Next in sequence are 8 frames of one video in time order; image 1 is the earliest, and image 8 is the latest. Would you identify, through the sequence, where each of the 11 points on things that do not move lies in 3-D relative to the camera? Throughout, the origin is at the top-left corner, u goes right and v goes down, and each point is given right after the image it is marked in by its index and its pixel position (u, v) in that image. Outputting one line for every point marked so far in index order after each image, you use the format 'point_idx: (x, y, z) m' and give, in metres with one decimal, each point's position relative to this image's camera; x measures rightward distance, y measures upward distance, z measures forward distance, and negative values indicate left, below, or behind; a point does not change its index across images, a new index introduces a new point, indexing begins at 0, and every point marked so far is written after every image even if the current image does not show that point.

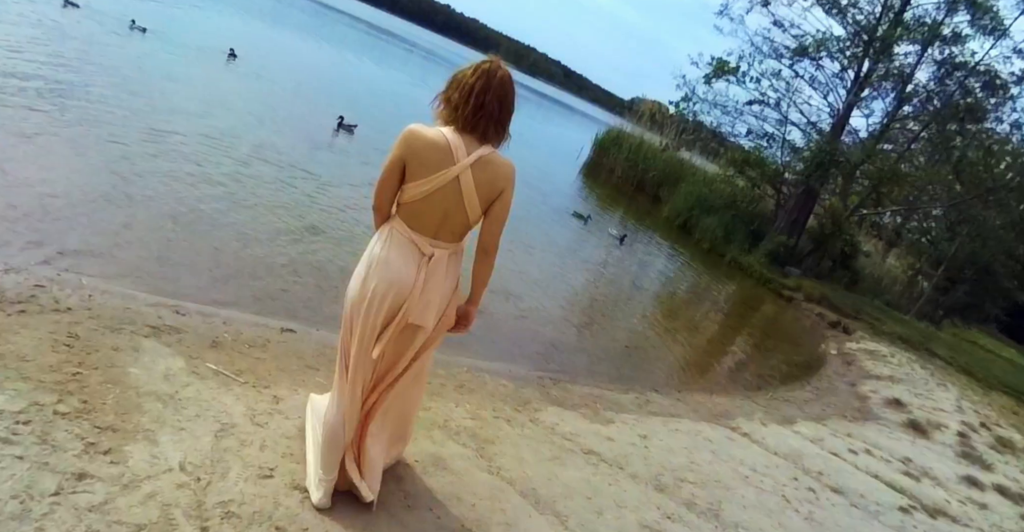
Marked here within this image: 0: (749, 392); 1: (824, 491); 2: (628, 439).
0: (+3.5, -1.9, +9.2) m
1: (+2.9, -2.1, +5.8) m
2: (+1.0, -1.6, +5.6) m
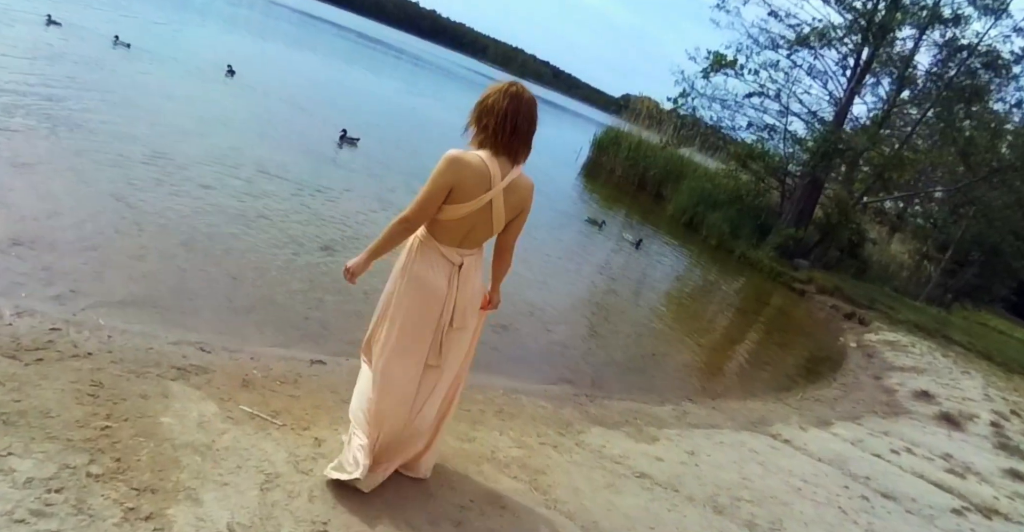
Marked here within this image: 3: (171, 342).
0: (+3.9, -1.9, +9.1) m
1: (+3.3, -2.1, +5.7) m
2: (+1.4, -1.7, +5.4) m
3: (-3.0, -0.7, +5.5) m
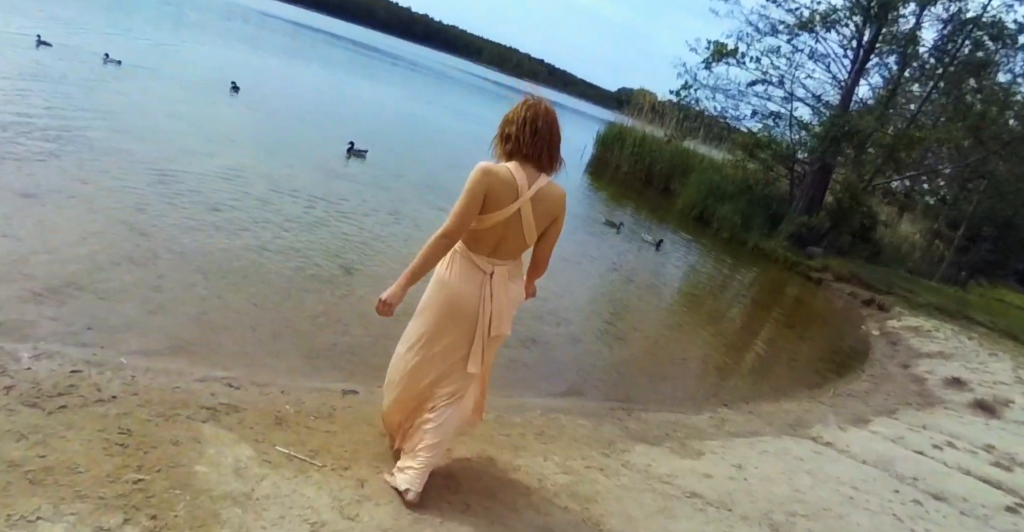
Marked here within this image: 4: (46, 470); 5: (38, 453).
0: (+4.2, -1.8, +8.9) m
1: (+3.7, -2.1, +5.5) m
2: (+1.8, -1.7, +5.2) m
3: (-2.7, -1.0, +5.3) m
4: (-2.5, -1.1, +3.4) m
5: (-2.6, -1.1, +3.5) m
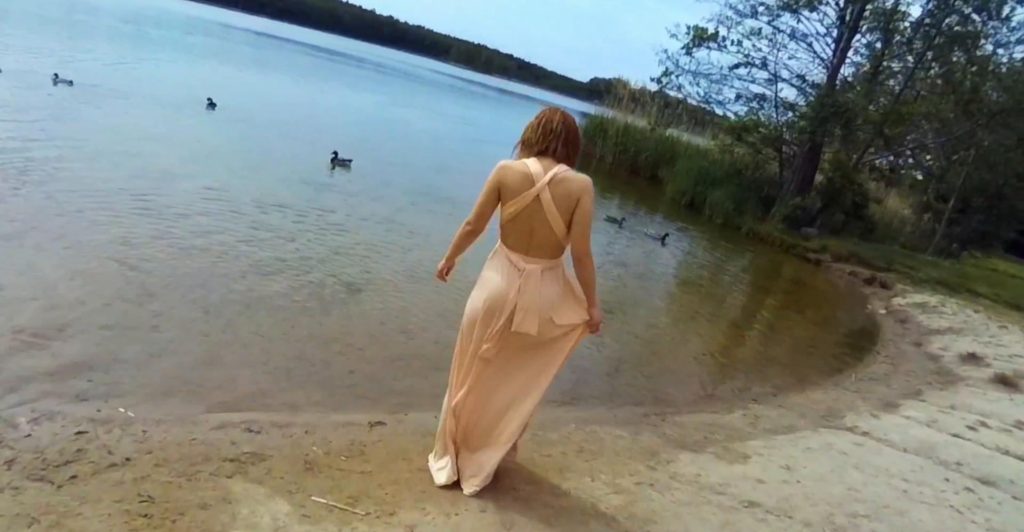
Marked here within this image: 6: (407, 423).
0: (+4.5, -1.6, +8.8) m
1: (+4.0, -1.9, +5.4) m
2: (+2.1, -1.7, +5.1) m
3: (-2.4, -1.3, +5.0) m
4: (-2.1, -1.4, +3.1) m
5: (-2.2, -1.4, +3.2) m
6: (-0.9, -1.4, +5.5) m
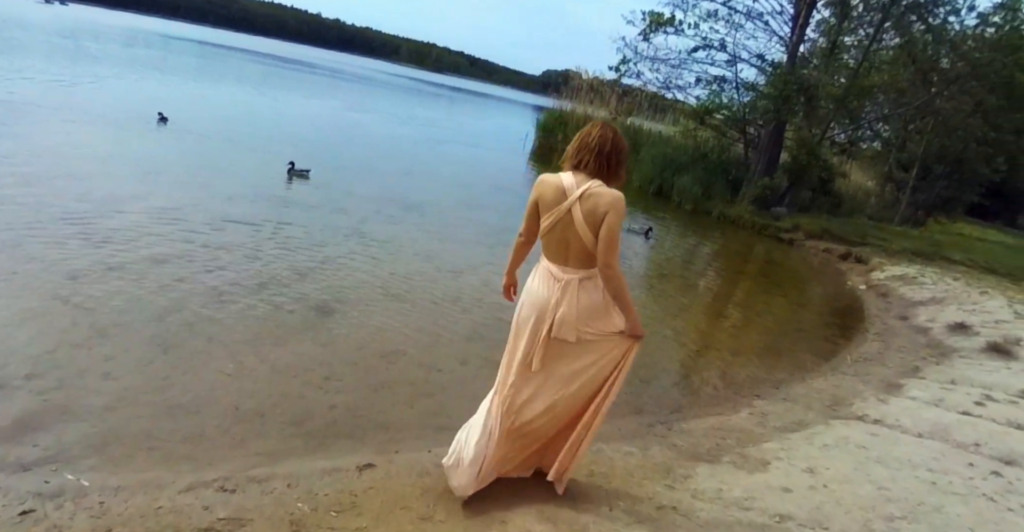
0: (+4.3, -1.3, +8.6) m
1: (+4.1, -1.7, +5.2) m
2: (+2.2, -1.6, +4.8) m
3: (-2.3, -1.6, +4.4) m
4: (-1.9, -1.7, +2.5) m
5: (-2.1, -1.6, +2.6) m
6: (-0.9, -1.6, +5.1) m
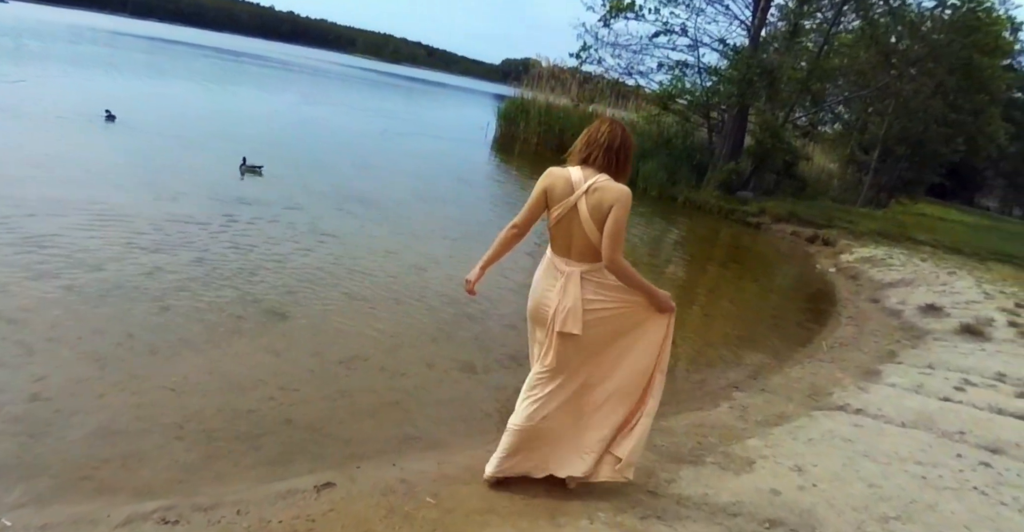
0: (+3.9, -1.1, +8.5) m
1: (+3.8, -1.5, +5.0) m
2: (+2.0, -1.6, +4.5) m
3: (-2.5, -1.6, +4.0) m
4: (-2.0, -1.7, +2.1) m
5: (-2.2, -1.7, +2.2) m
6: (-1.1, -1.6, +4.7) m
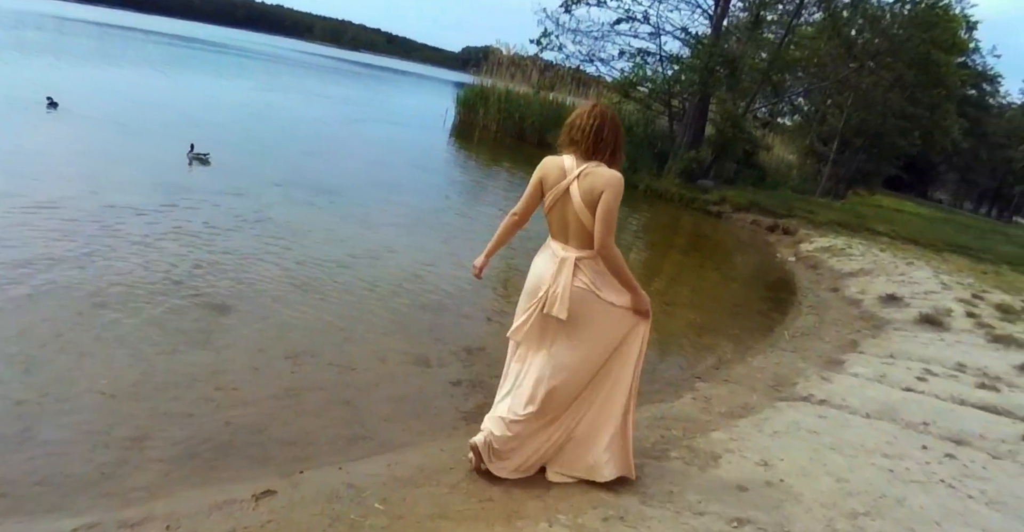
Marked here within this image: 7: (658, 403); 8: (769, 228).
0: (+3.4, -1.0, +8.4) m
1: (+3.5, -1.4, +5.0) m
2: (+1.7, -1.5, +4.4) m
3: (-2.8, -1.6, +3.5) m
4: (-2.2, -1.7, +1.7) m
5: (-2.3, -1.7, +1.8) m
6: (-1.4, -1.5, +4.3) m
7: (+1.4, -1.3, +6.1) m
8: (+6.4, +0.9, +15.7) m
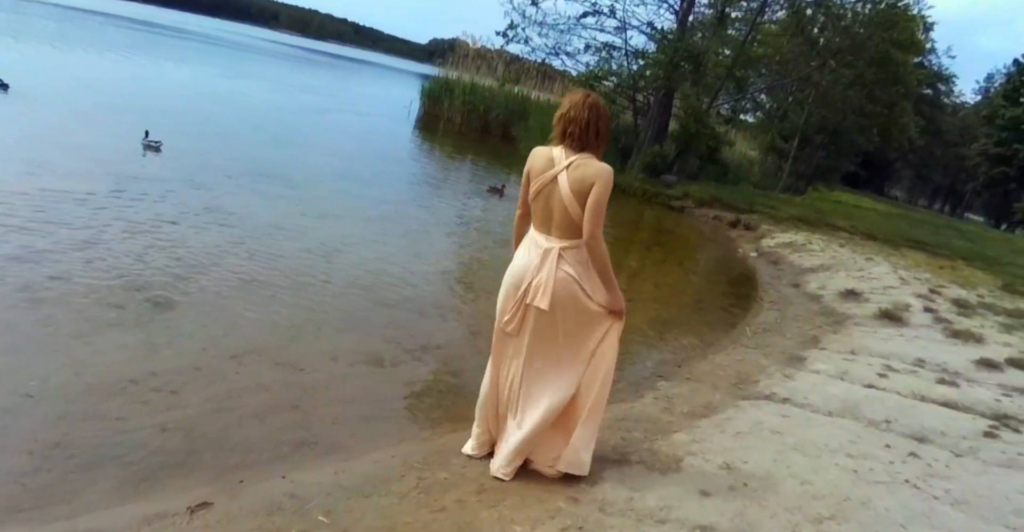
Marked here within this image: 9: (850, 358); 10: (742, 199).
0: (+2.8, -0.9, +8.3) m
1: (+3.2, -1.4, +4.9) m
2: (+1.4, -1.5, +4.2) m
3: (-3.0, -1.5, +3.1) m
4: (-2.3, -1.7, +1.3) m
5: (-2.5, -1.7, +1.4) m
6: (-1.7, -1.5, +4.0) m
7: (+1.0, -1.3, +5.9) m
8: (+5.5, +1.0, +15.7) m
9: (+3.8, -1.0, +7.0) m
10: (+6.8, +2.0, +18.5) m
